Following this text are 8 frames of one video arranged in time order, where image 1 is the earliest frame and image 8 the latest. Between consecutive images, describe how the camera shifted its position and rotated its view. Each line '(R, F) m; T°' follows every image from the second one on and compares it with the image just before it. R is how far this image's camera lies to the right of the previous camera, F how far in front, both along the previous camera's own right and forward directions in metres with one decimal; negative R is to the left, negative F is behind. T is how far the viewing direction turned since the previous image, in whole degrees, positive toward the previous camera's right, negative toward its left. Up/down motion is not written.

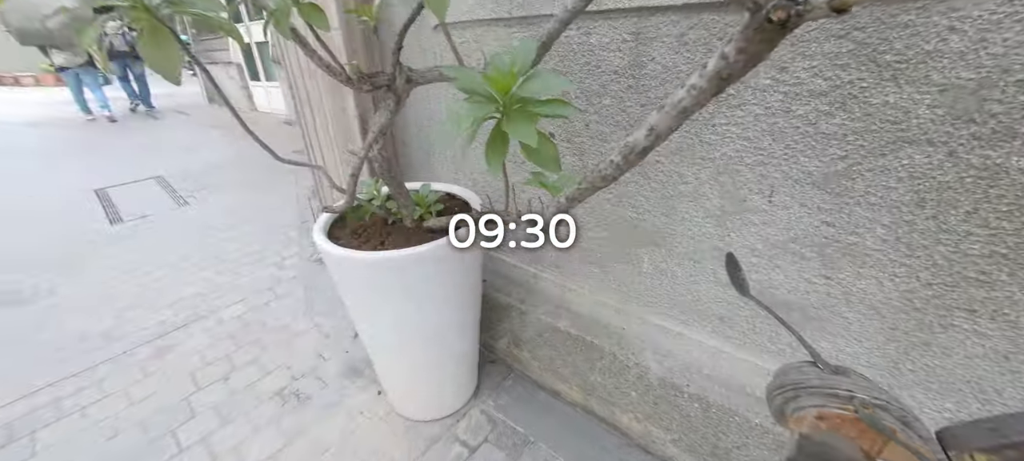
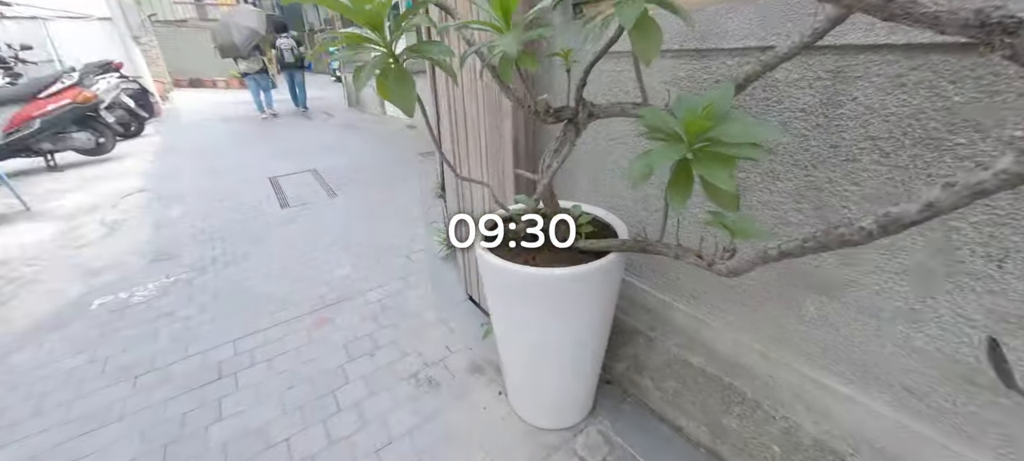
(-0.1, 0.0) m; -13°
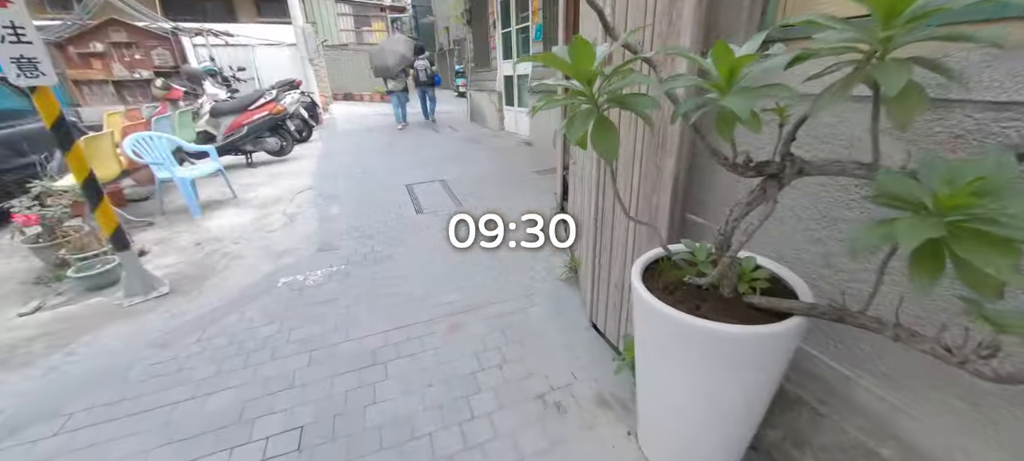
(-0.1, 0.0) m; -14°
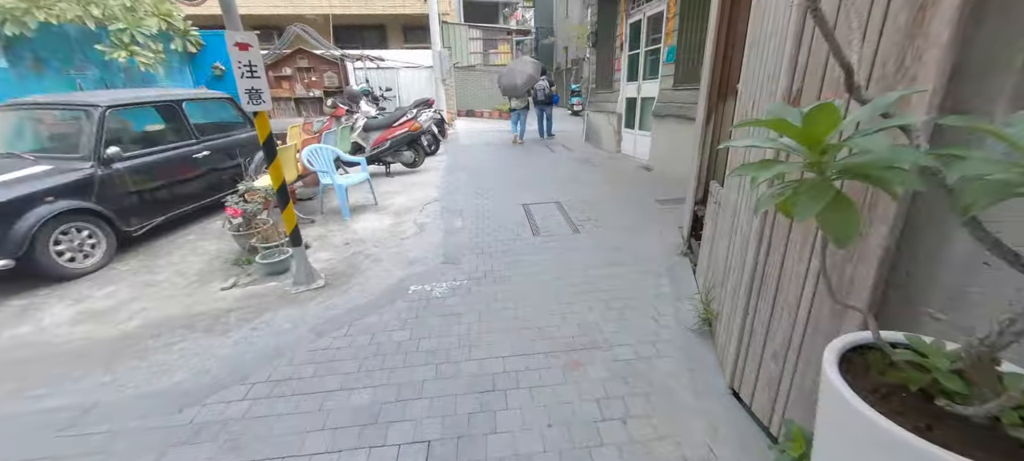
(-0.1, 0.0) m; -15°
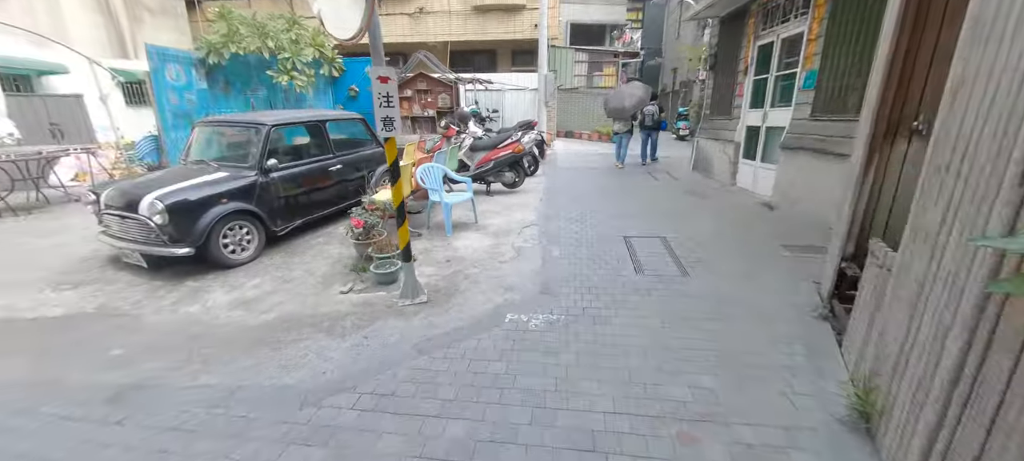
(-0.1, +0.1) m; -13°
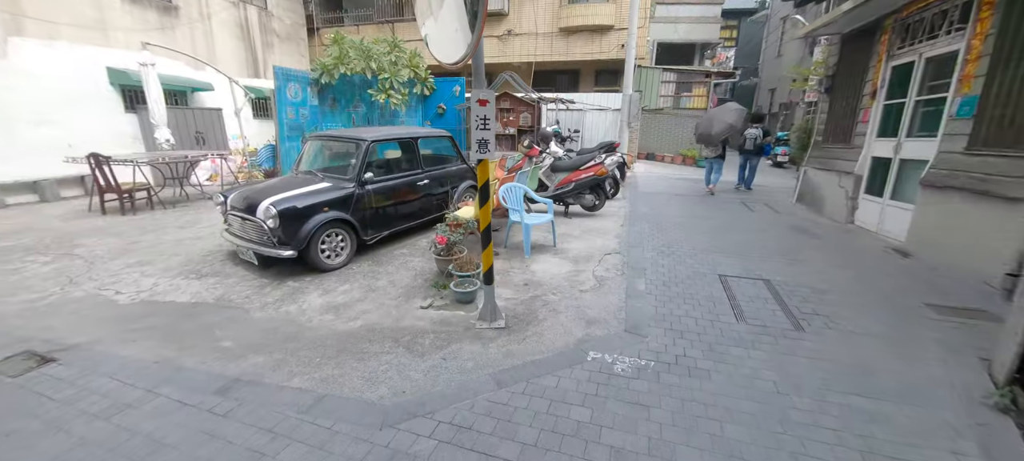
(-0.1, +0.1) m; -10°
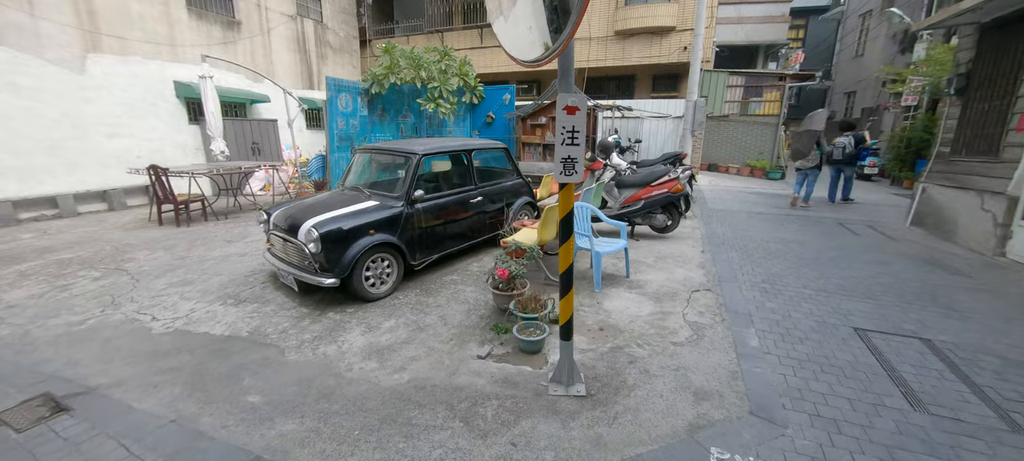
(-0.3, +0.6) m; -6°
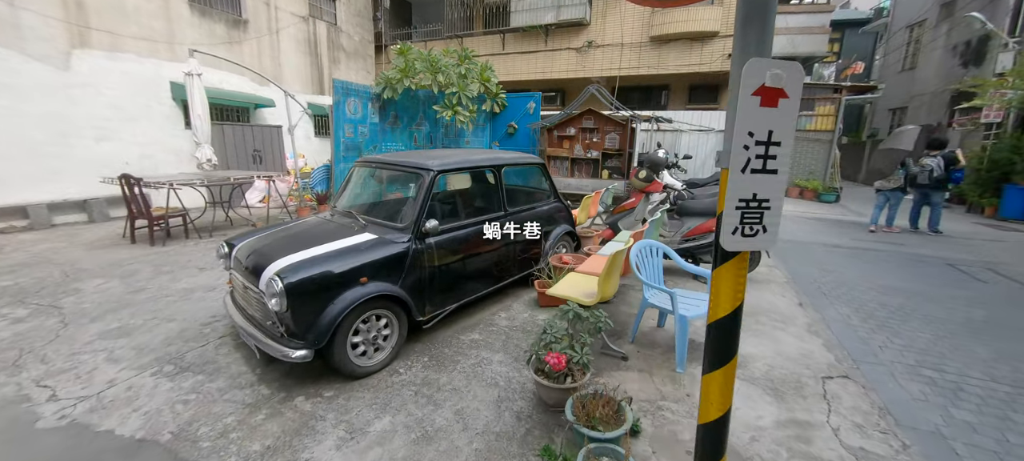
(-0.3, +1.1) m; -2°
